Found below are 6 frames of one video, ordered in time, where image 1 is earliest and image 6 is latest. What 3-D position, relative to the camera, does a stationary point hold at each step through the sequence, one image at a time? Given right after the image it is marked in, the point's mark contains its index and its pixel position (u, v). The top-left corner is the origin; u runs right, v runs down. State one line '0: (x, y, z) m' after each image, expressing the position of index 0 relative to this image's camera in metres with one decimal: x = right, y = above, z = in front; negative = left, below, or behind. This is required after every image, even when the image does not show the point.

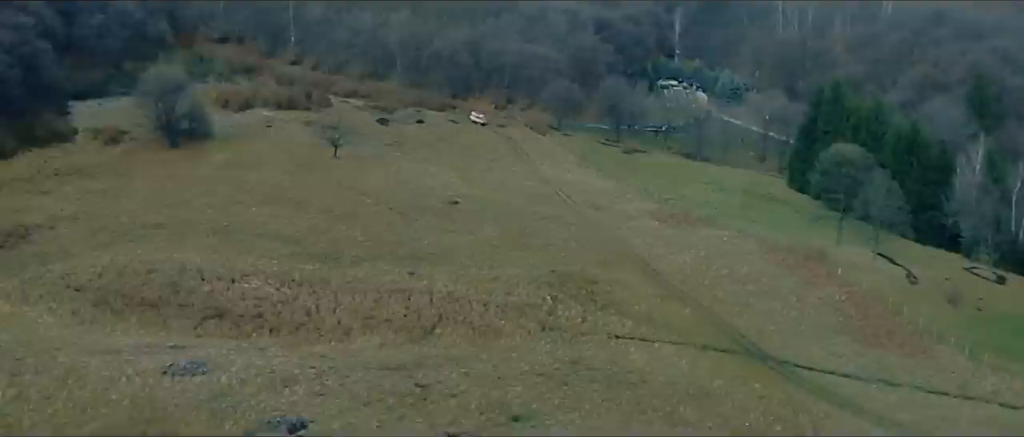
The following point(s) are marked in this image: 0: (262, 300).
0: (-5.8, -1.9, +15.0) m
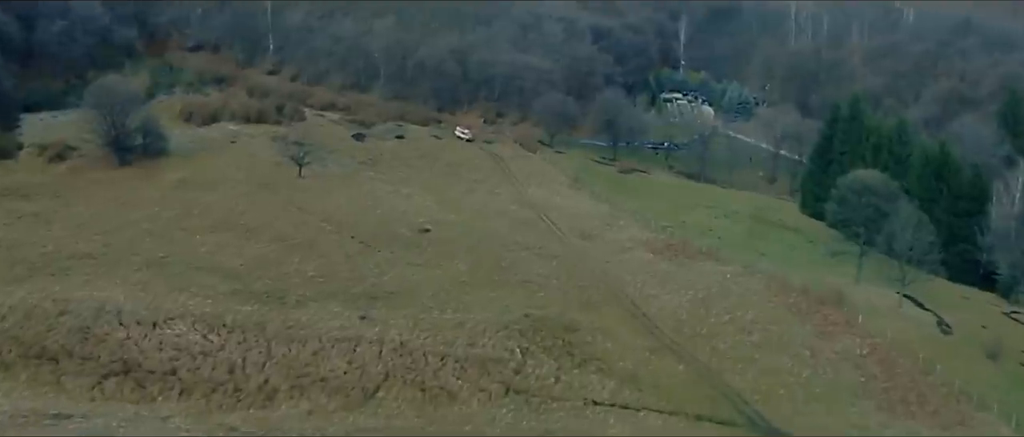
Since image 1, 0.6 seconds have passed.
0: (-6.5, -2.6, +12.9) m
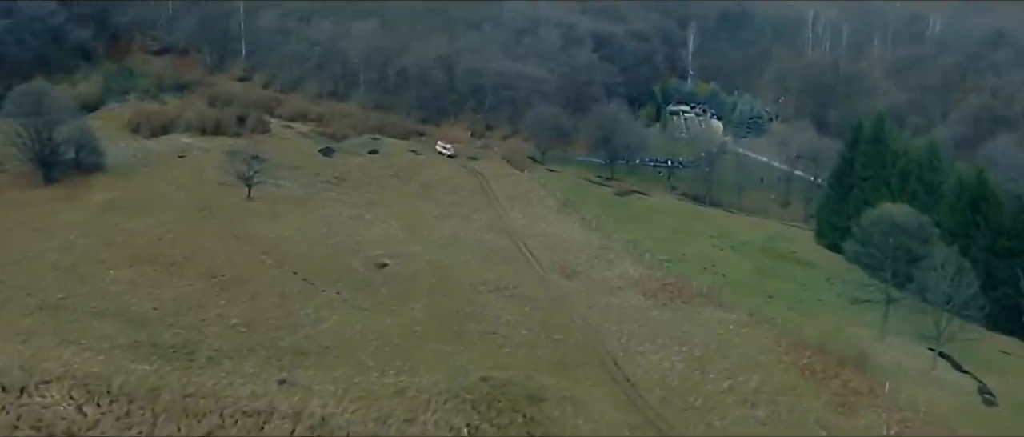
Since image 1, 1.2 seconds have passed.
0: (-7.5, -3.3, +10.4) m
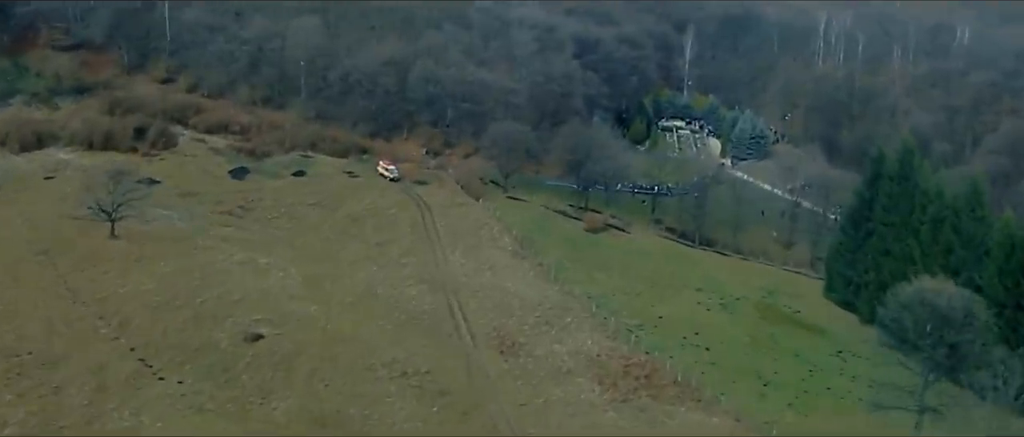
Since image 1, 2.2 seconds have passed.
0: (-9.2, -4.3, +6.5) m
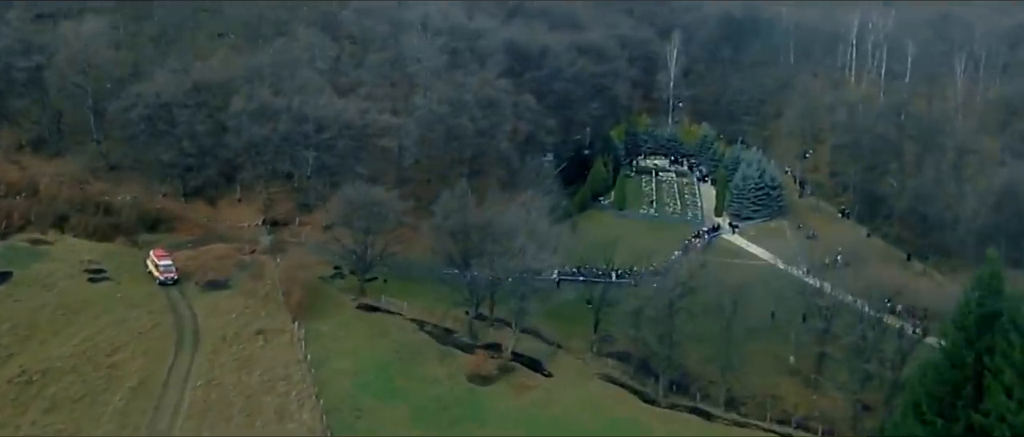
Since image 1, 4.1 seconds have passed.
0: (-12.6, -6.8, -1.6) m
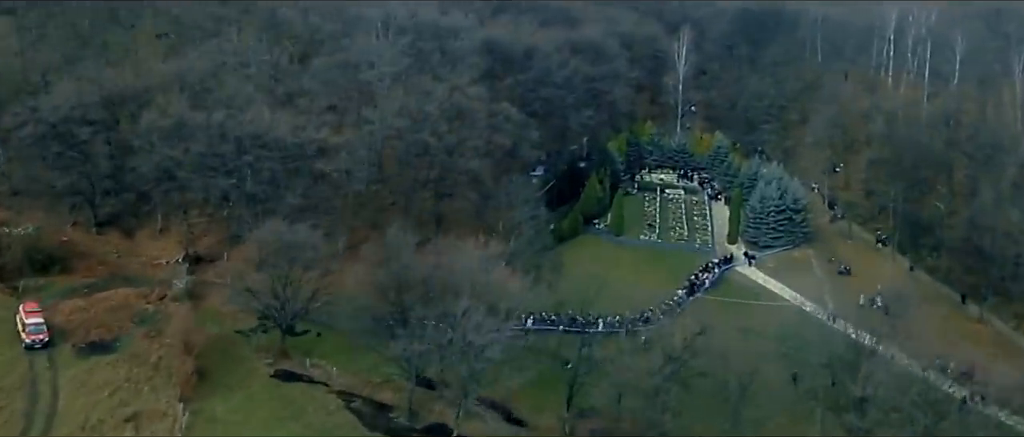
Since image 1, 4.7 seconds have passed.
0: (-14.0, -7.7, -3.8) m
